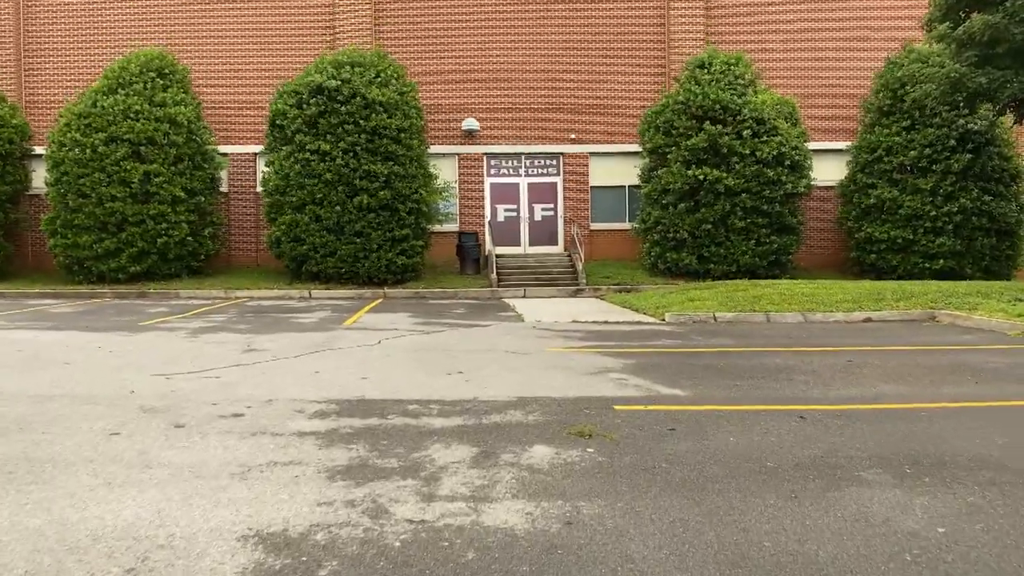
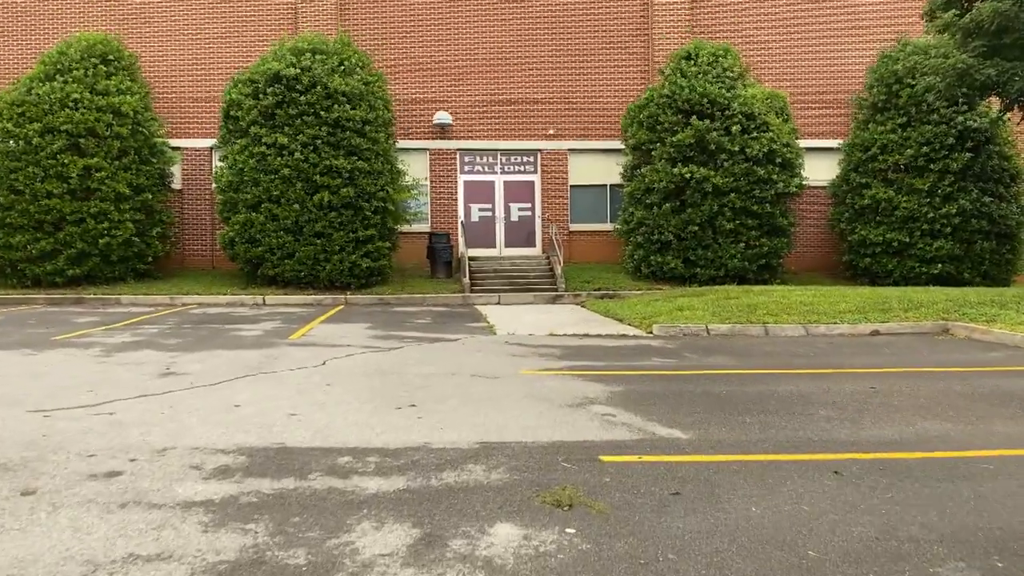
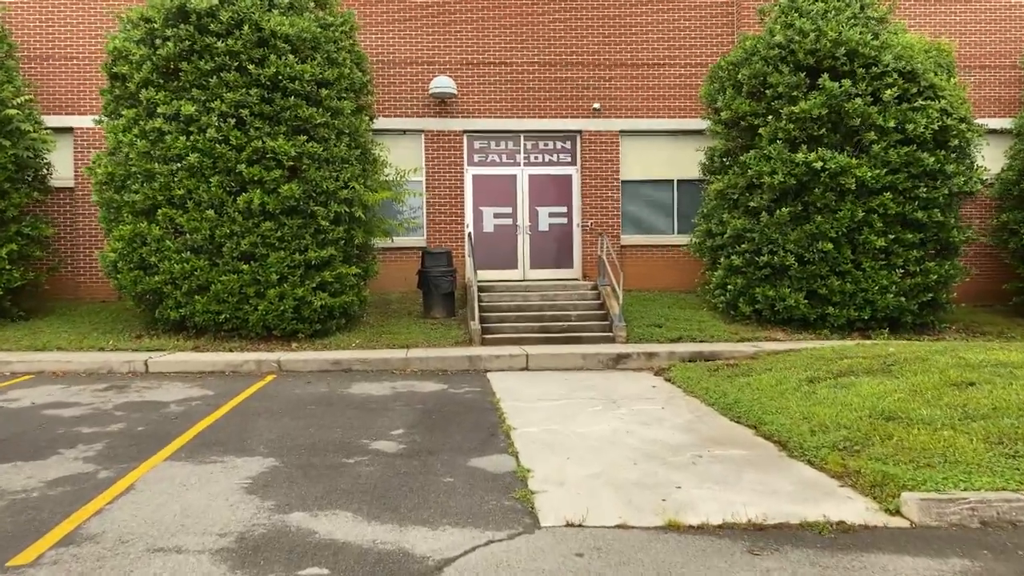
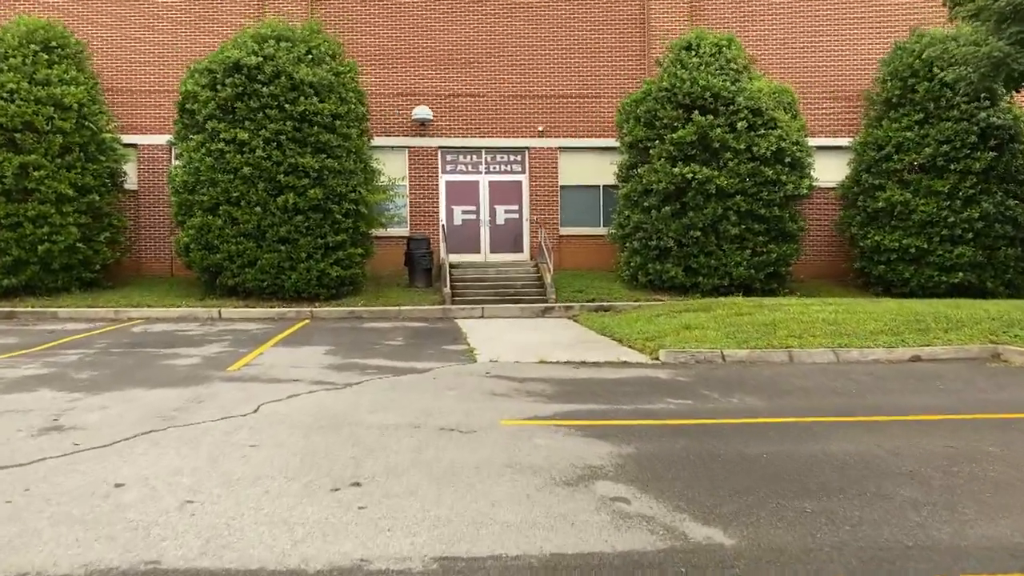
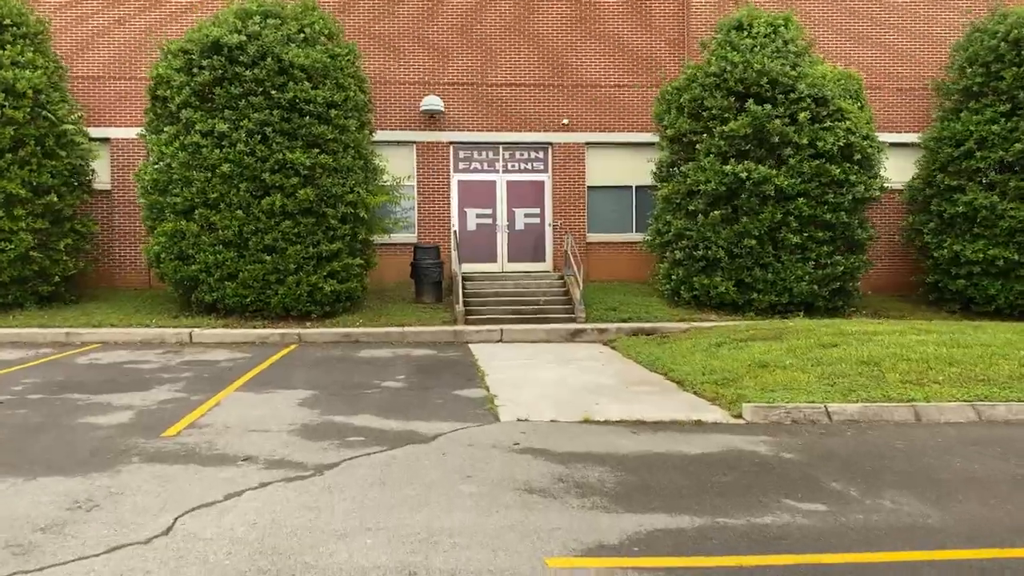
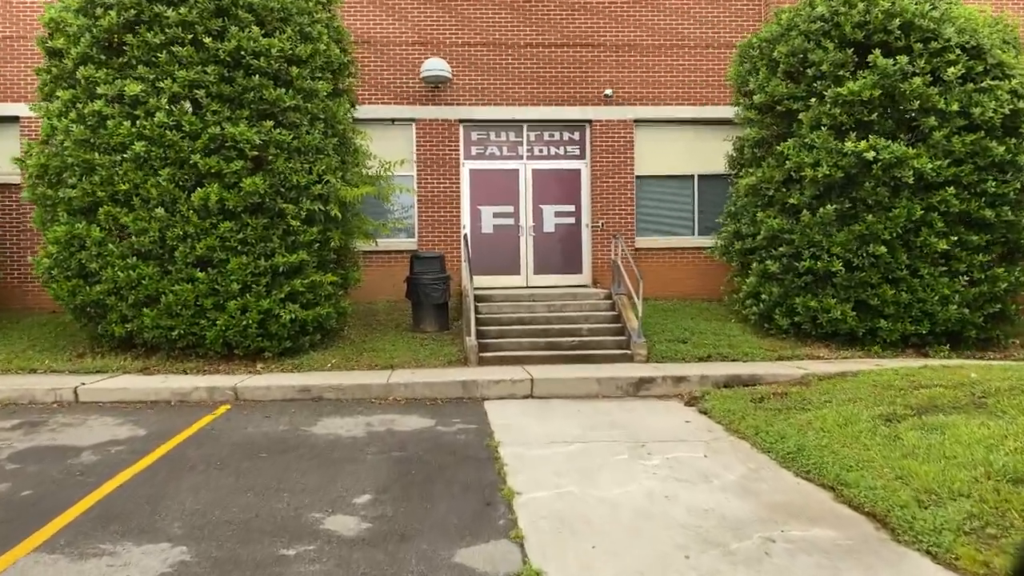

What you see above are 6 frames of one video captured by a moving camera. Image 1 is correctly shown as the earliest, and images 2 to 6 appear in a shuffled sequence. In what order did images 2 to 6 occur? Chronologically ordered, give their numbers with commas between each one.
2, 4, 5, 3, 6
